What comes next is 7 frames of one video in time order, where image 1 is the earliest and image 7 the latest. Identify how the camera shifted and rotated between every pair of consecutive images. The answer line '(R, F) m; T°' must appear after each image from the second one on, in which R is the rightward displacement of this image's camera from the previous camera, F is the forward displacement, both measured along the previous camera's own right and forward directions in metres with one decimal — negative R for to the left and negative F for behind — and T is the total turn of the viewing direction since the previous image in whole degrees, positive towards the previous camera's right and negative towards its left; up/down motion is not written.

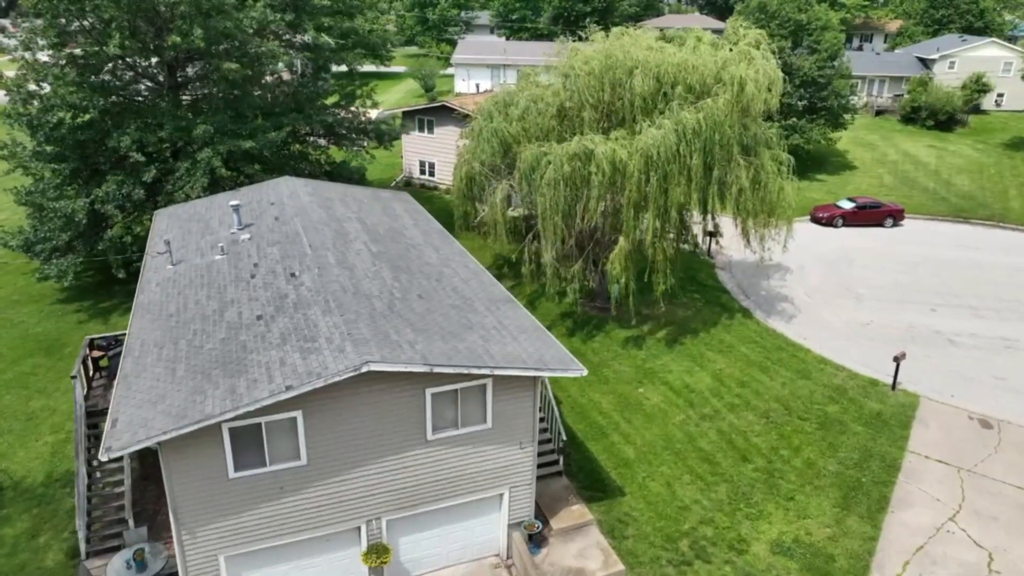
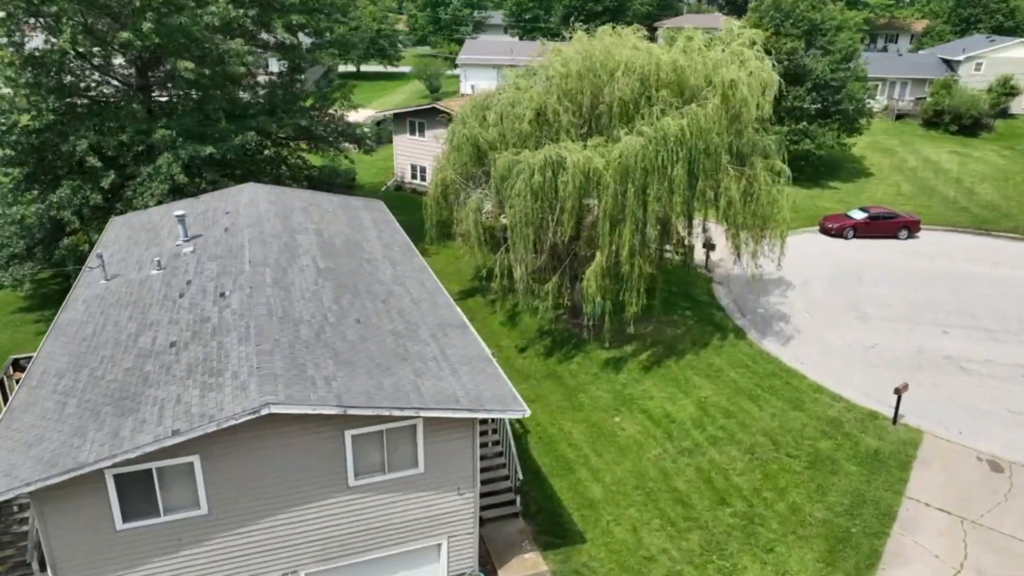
(+1.3, +1.4) m; -2°
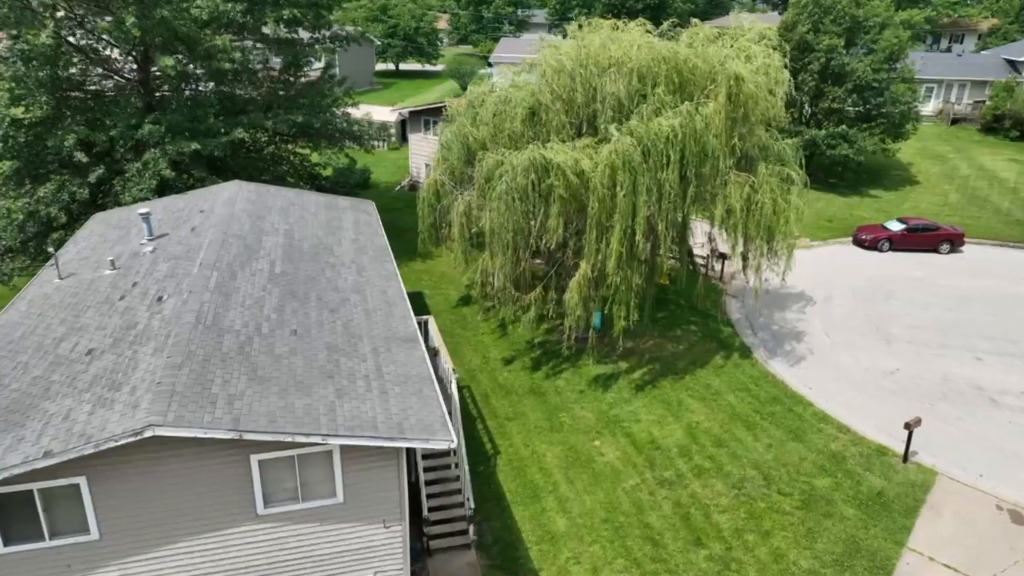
(+1.7, +1.2) m; -4°
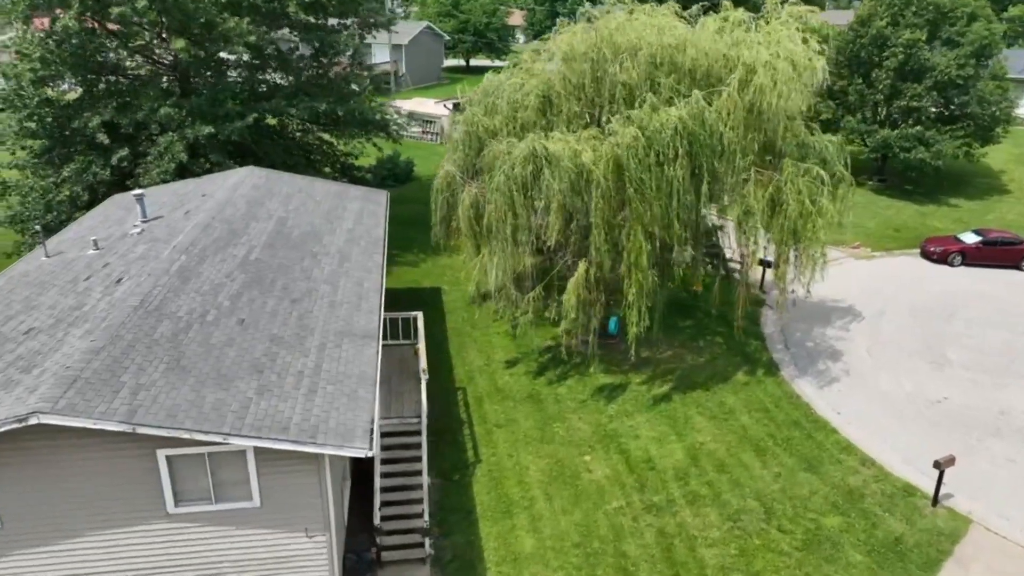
(+1.9, +1.2) m; -6°
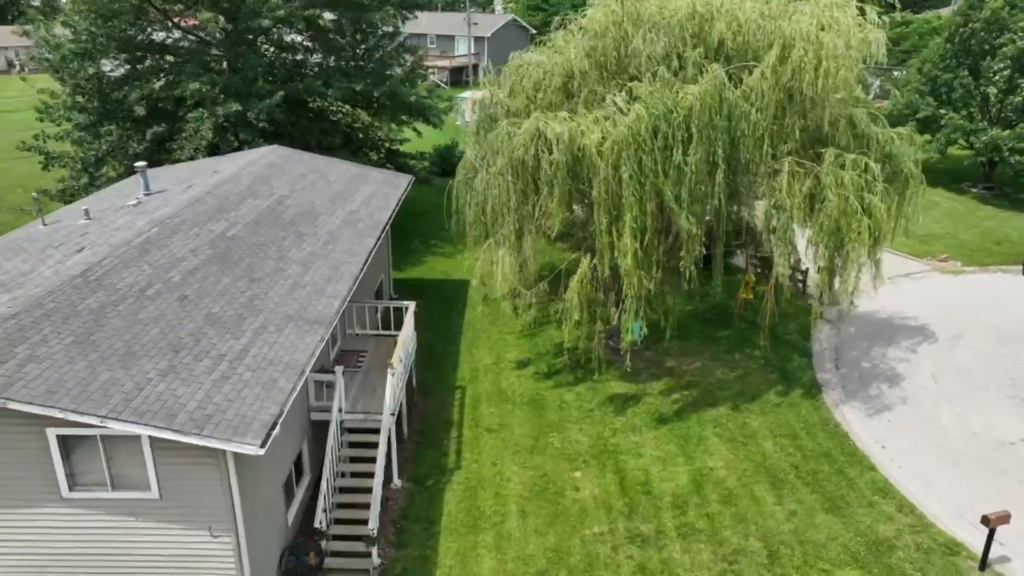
(+2.0, +1.5) m; -8°
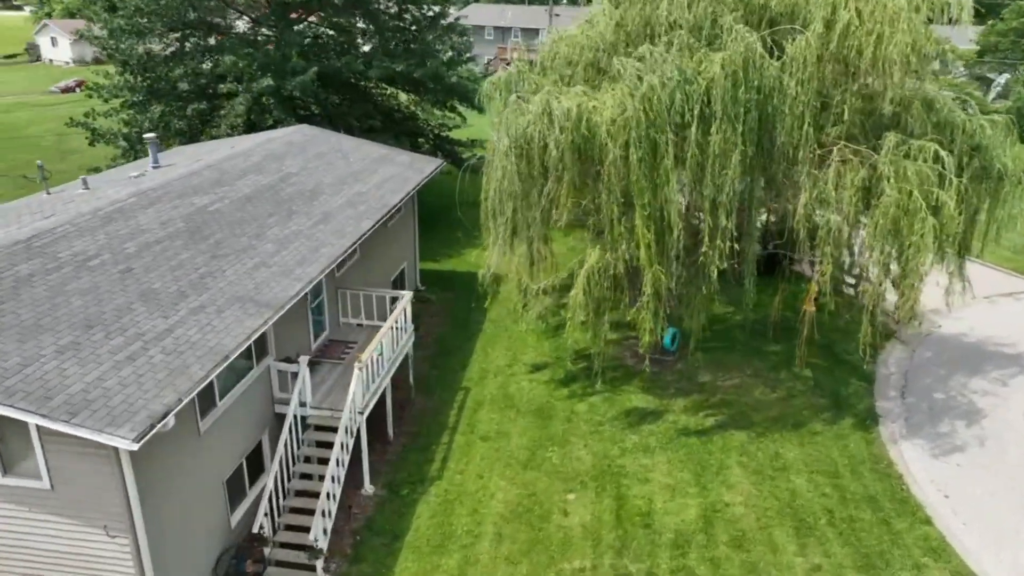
(+1.6, +1.6) m; -7°
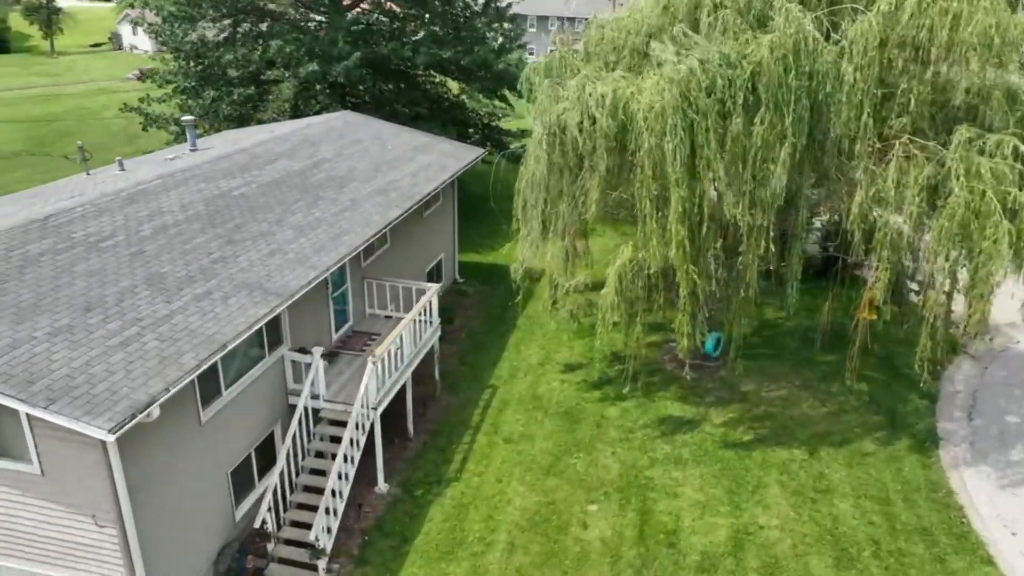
(+0.6, +0.7) m; -5°
